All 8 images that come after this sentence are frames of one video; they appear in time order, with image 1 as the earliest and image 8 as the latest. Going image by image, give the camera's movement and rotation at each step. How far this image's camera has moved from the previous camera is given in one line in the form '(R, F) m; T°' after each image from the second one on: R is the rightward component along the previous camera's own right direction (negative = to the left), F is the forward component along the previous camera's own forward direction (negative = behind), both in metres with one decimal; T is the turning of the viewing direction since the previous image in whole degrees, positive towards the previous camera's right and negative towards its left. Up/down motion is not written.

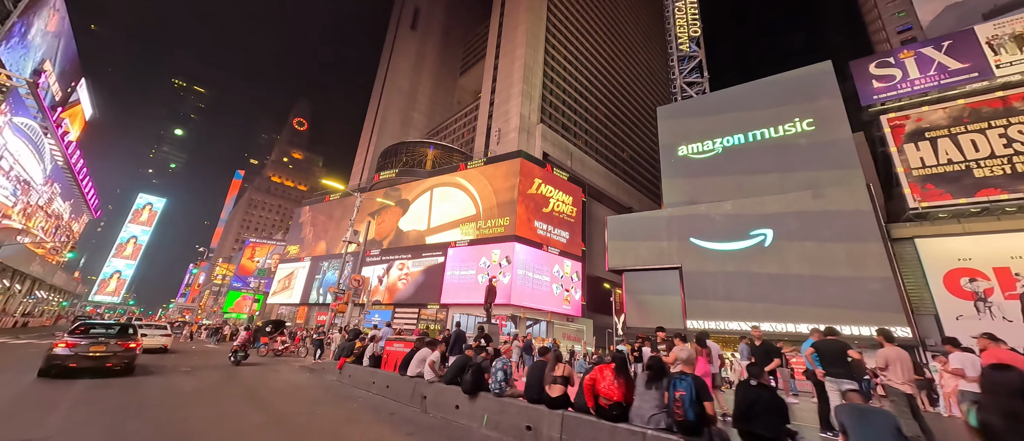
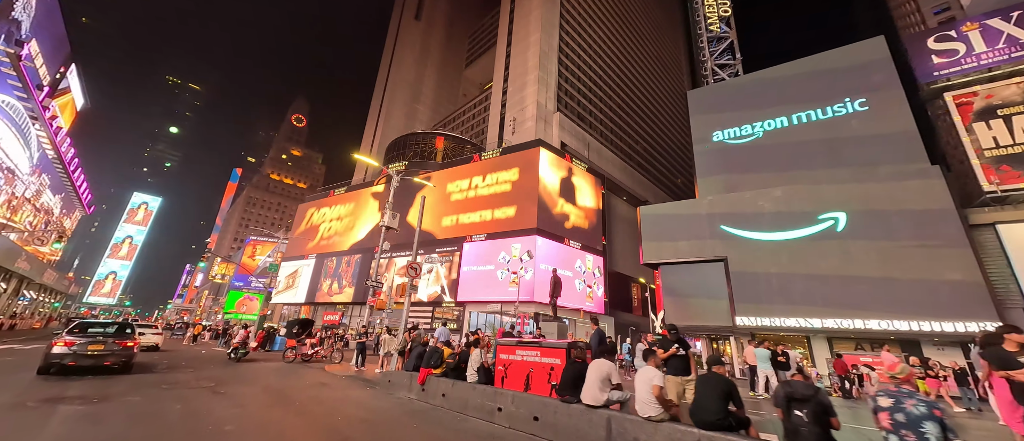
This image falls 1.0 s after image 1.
(-2.4, +2.2) m; 0°
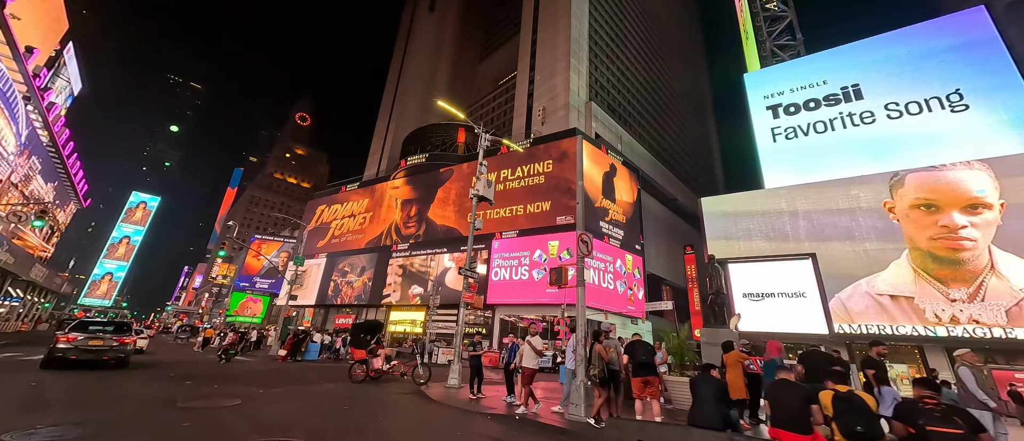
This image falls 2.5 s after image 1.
(-3.6, +3.2) m; 0°
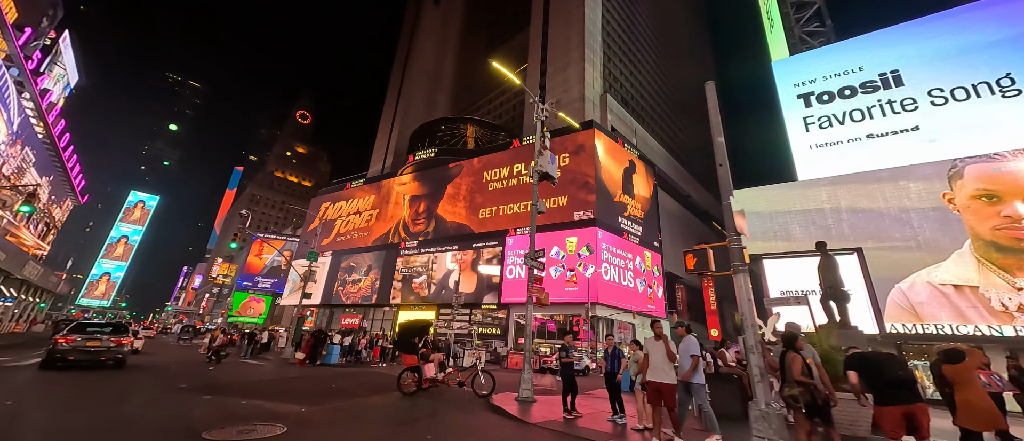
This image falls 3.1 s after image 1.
(-1.6, +1.4) m; 0°
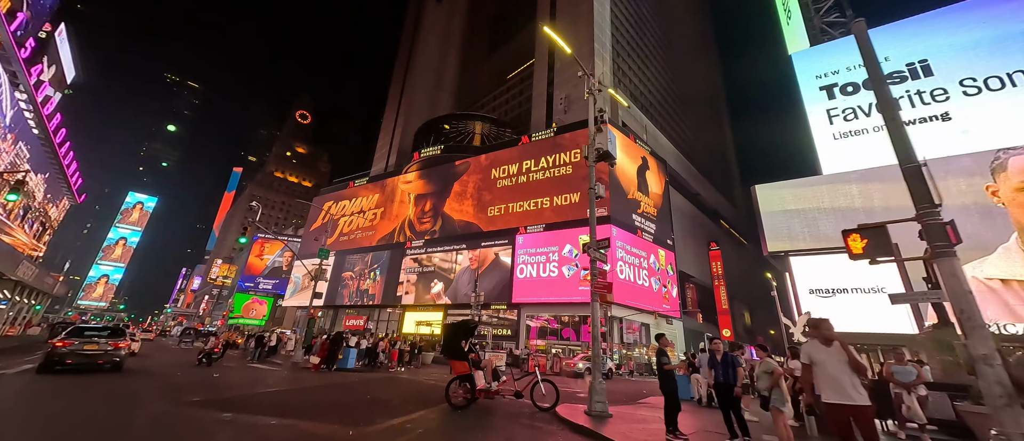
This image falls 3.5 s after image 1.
(-1.1, +1.0) m; 0°
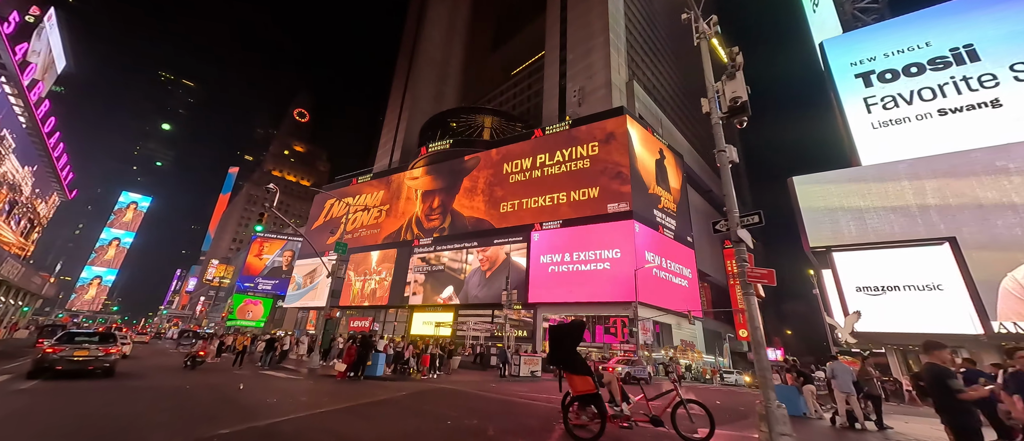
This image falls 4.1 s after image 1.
(-1.7, +1.5) m; 0°
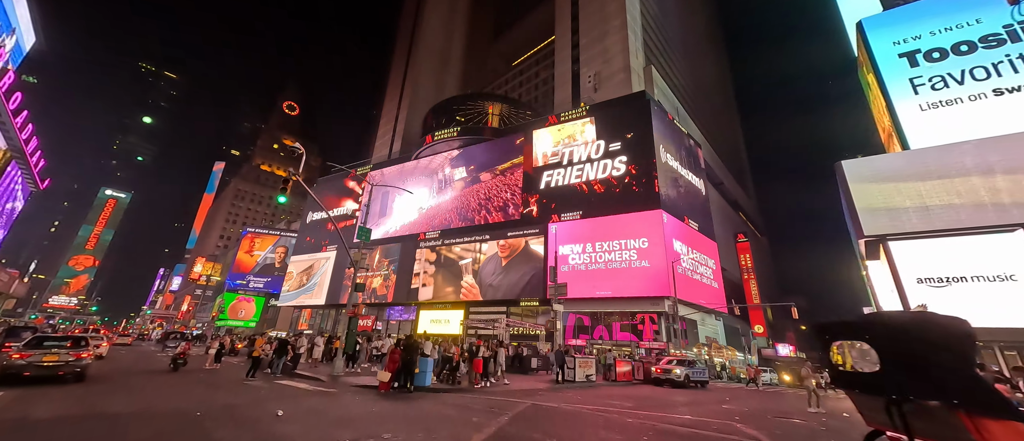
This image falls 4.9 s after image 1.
(-2.2, +2.1) m; +1°
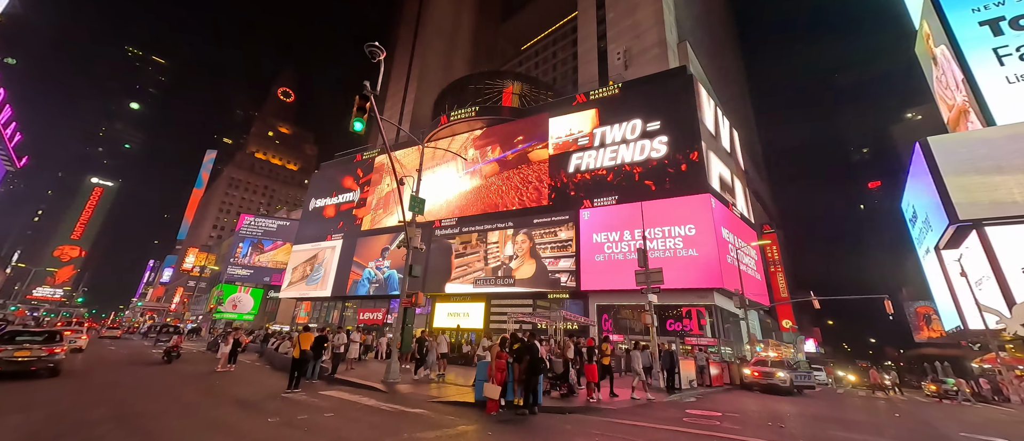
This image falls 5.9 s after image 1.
(-2.8, +2.6) m; +1°
